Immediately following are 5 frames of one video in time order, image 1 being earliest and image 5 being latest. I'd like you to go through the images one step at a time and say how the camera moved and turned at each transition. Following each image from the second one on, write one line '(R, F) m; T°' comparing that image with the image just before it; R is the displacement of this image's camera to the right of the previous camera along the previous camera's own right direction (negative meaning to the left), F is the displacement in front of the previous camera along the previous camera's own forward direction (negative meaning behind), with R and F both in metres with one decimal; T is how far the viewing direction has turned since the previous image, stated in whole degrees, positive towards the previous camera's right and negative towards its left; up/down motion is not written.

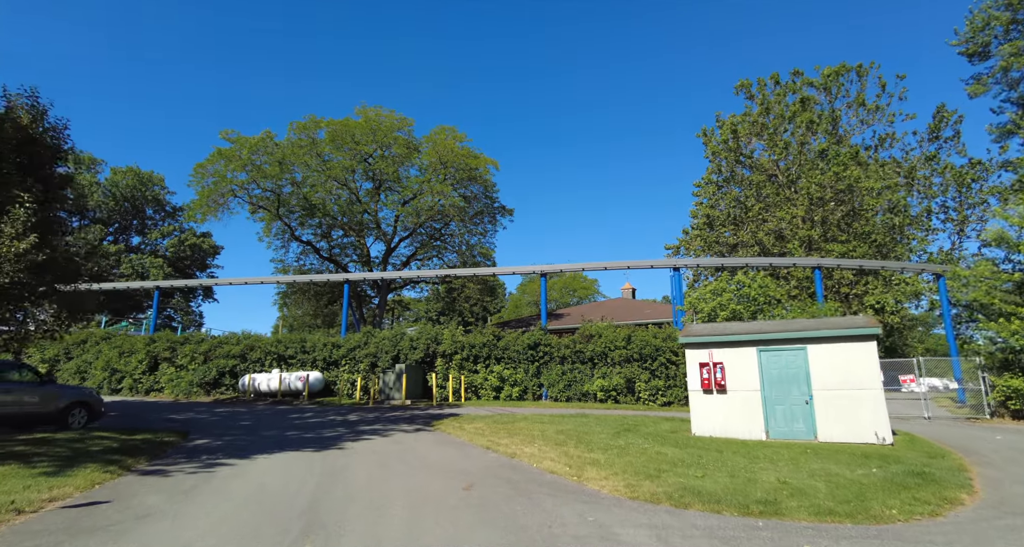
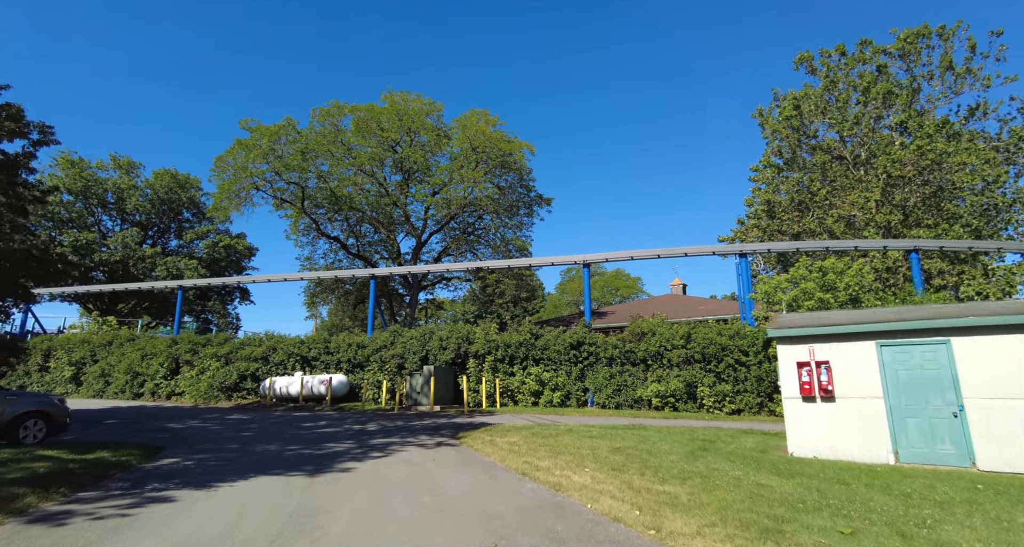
(0.0, +2.5) m; -4°
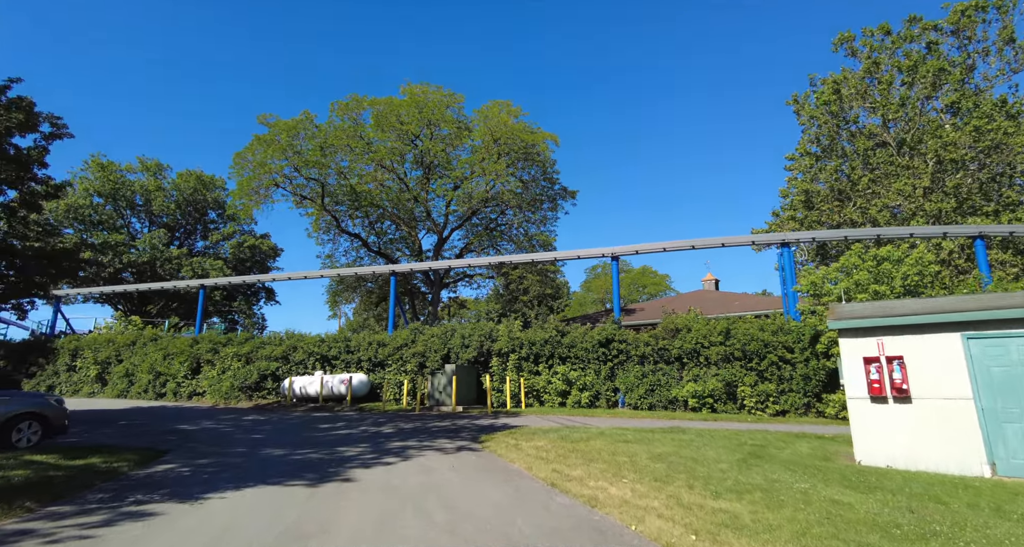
(0.0, +1.0) m; -3°
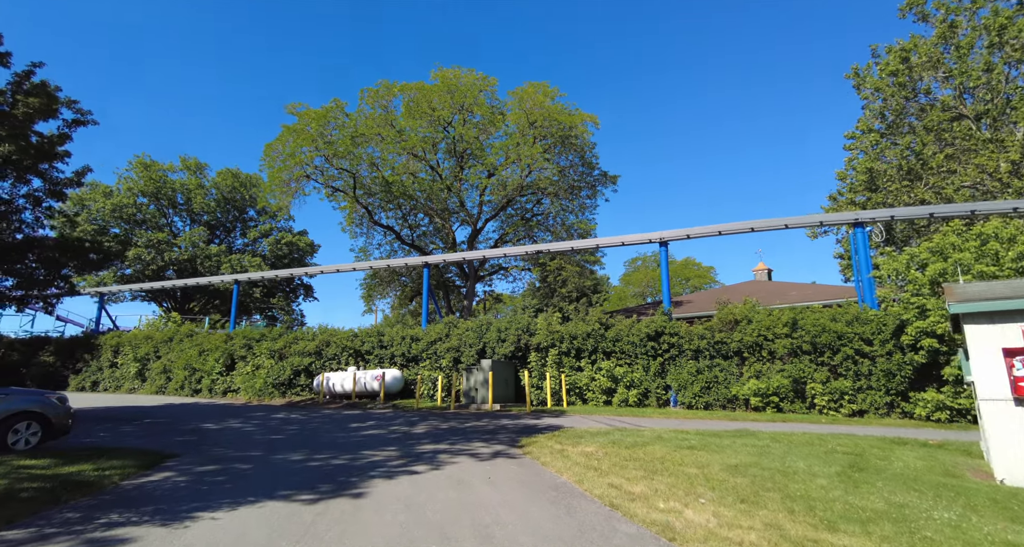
(-0.1, +1.3) m; -4°
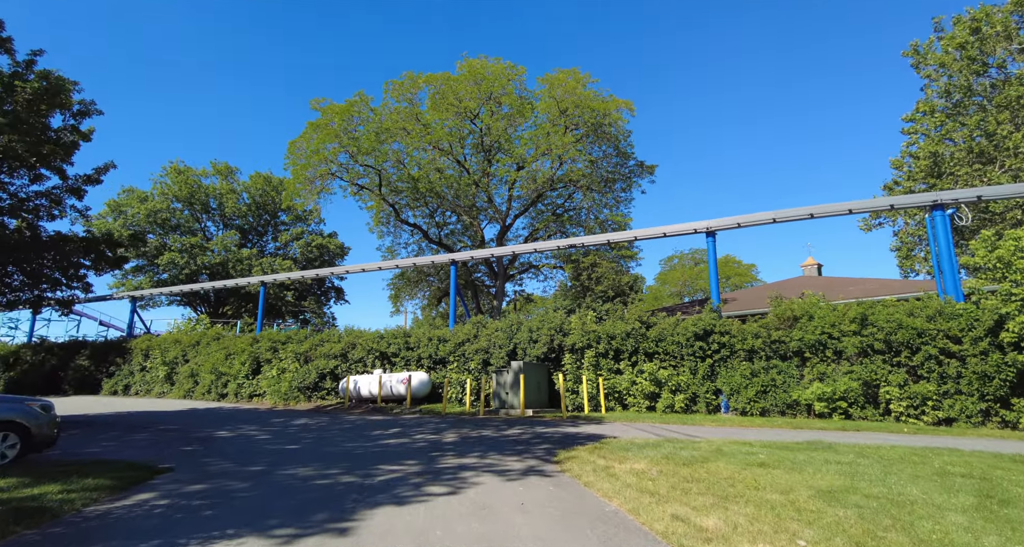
(-0.1, +1.3) m; -3°
